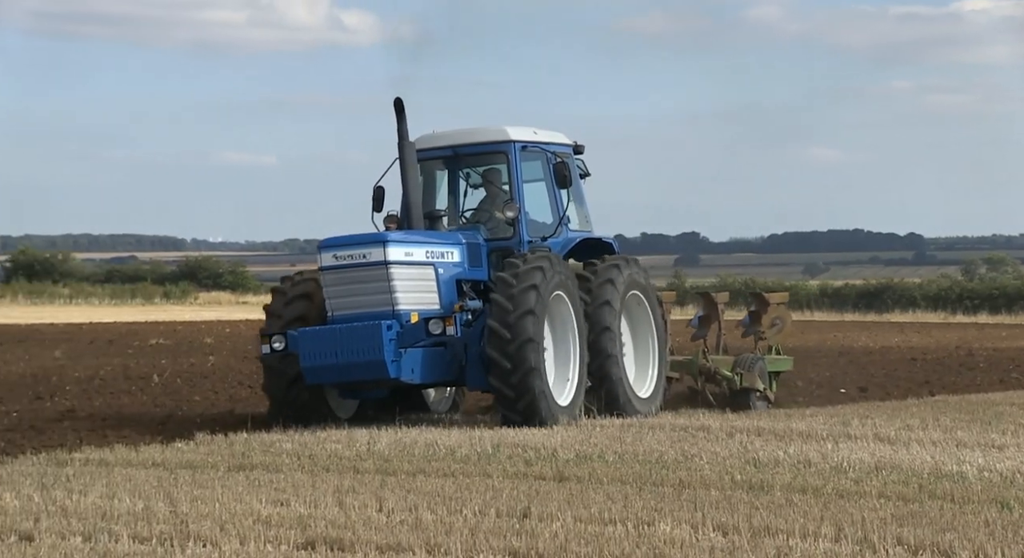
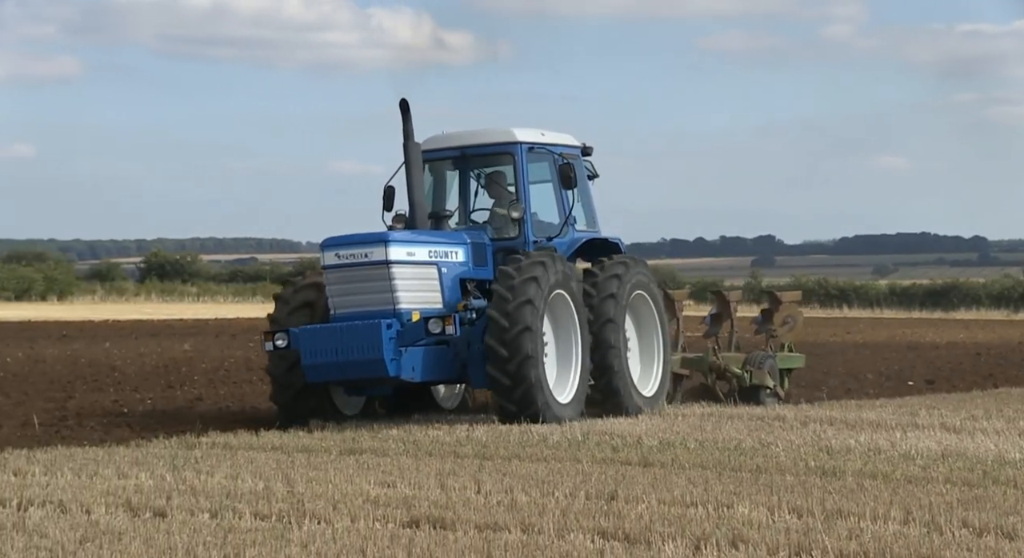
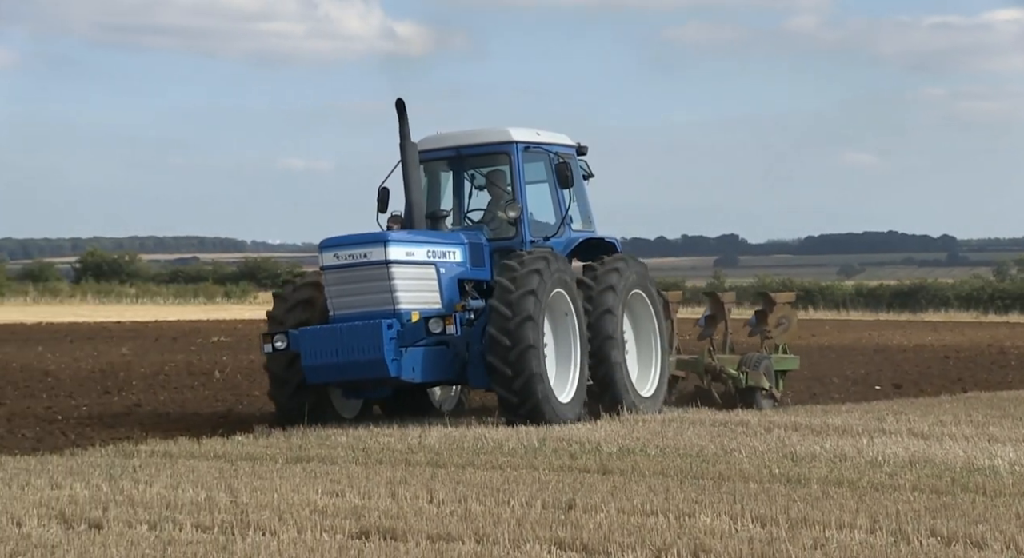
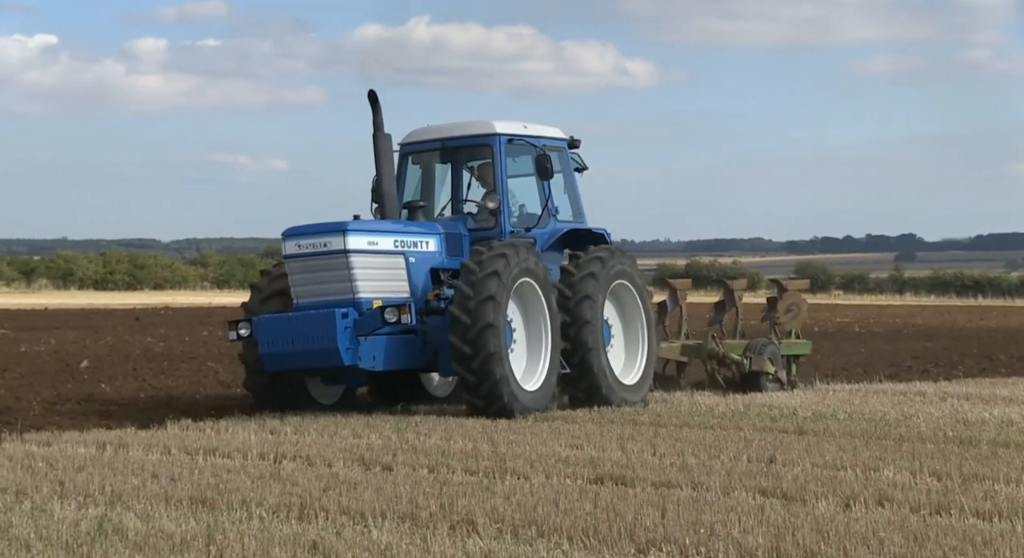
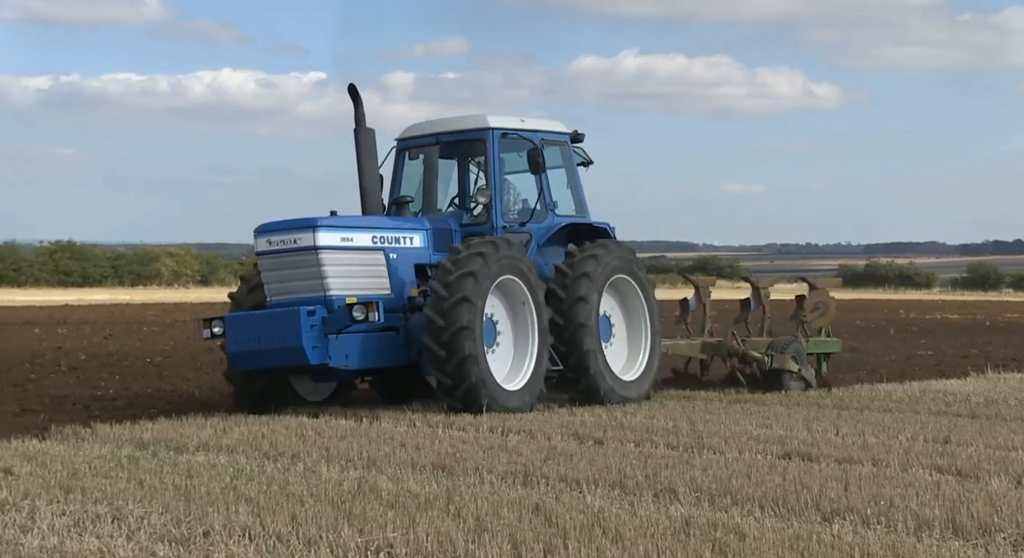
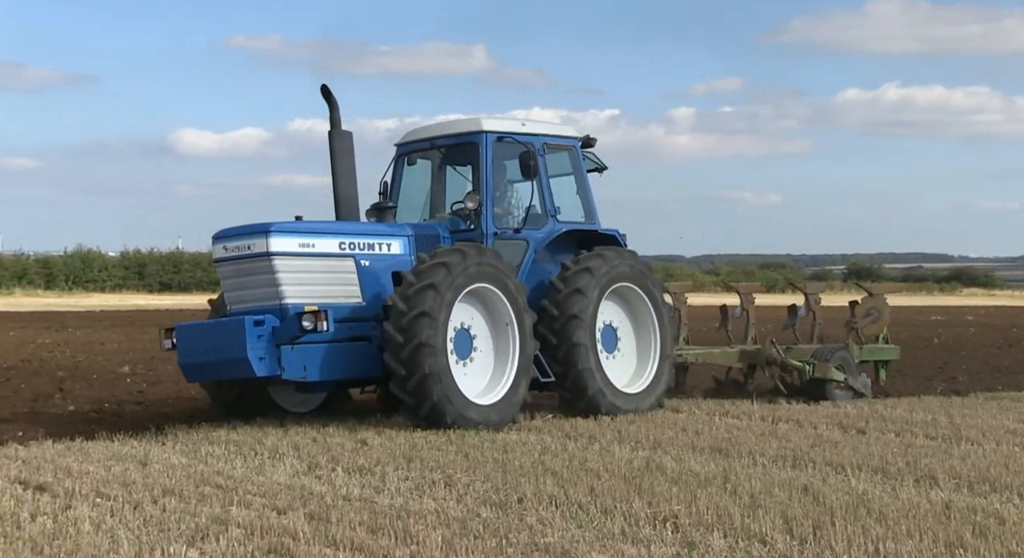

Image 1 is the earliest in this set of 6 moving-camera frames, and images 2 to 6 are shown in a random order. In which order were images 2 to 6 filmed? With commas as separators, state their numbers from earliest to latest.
3, 2, 4, 5, 6
